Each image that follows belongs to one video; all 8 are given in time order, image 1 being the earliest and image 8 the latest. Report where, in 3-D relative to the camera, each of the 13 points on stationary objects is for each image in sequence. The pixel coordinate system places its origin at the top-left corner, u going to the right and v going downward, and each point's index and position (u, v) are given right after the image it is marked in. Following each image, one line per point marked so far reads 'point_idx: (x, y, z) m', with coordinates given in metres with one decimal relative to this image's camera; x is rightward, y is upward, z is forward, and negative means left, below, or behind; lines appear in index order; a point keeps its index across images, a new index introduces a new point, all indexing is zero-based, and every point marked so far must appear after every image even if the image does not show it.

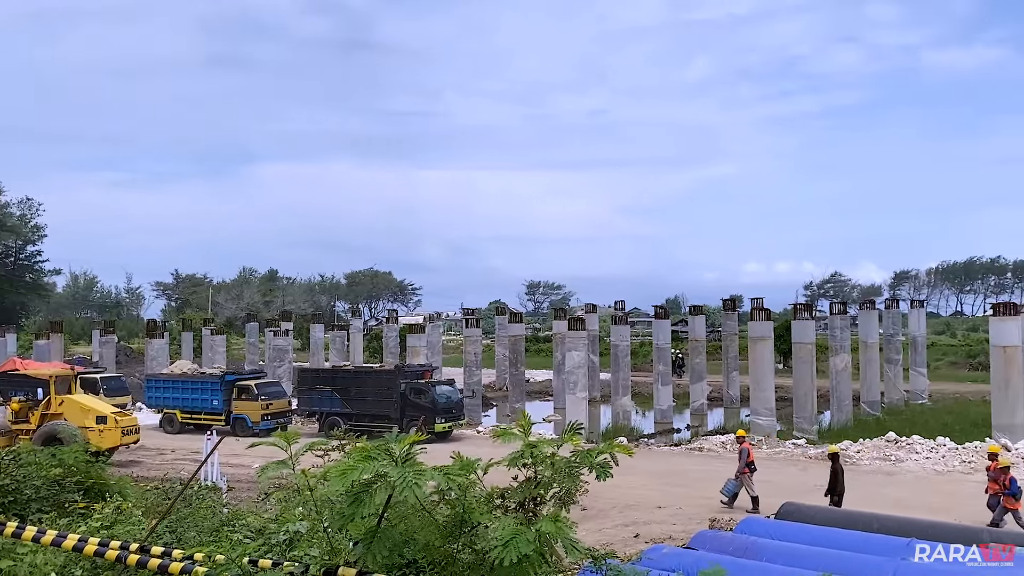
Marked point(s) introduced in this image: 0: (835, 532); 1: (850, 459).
0: (+4.4, -3.3, +11.7) m
1: (+5.6, -2.9, +14.9) m
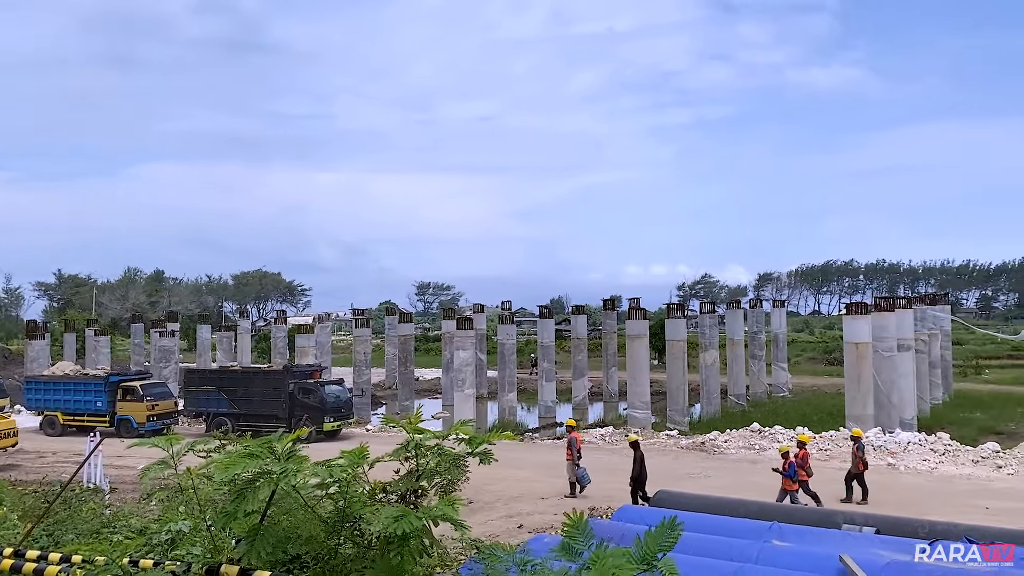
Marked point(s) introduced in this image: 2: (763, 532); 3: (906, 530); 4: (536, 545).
0: (+2.8, -3.3, +12.4) m
1: (+3.6, -2.9, +15.8) m
2: (+3.4, -3.3, +11.8) m
3: (+5.3, -3.2, +11.6) m
4: (+0.3, -3.4, +11.5) m
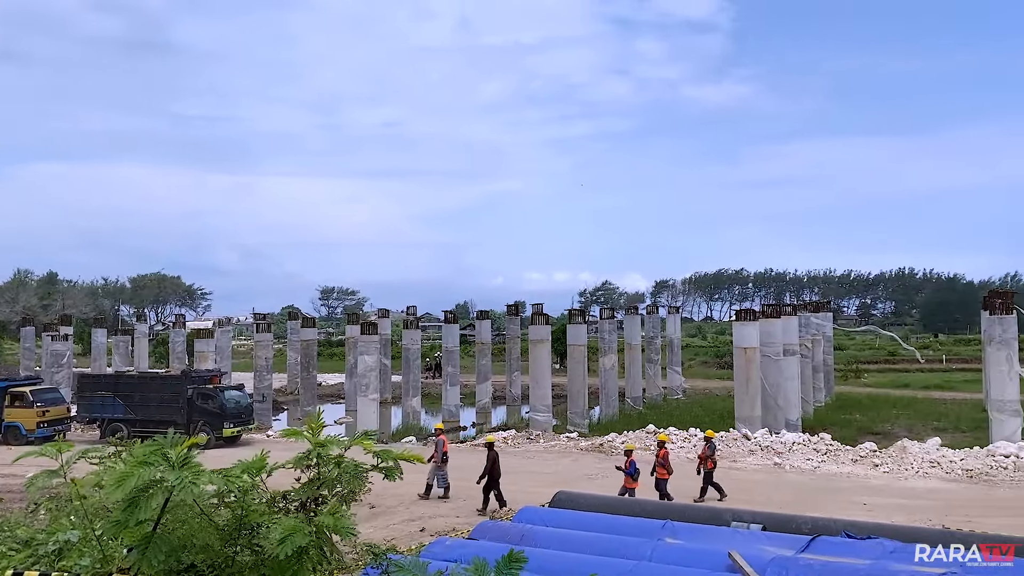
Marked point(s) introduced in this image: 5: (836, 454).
0: (+1.3, -3.4, +12.8) m
1: (+1.9, -3.0, +16.2) m
2: (+2.0, -3.4, +12.2) m
3: (+3.9, -3.3, +12.2) m
4: (-1.0, -3.5, +11.7) m
5: (+5.4, -2.8, +14.7) m
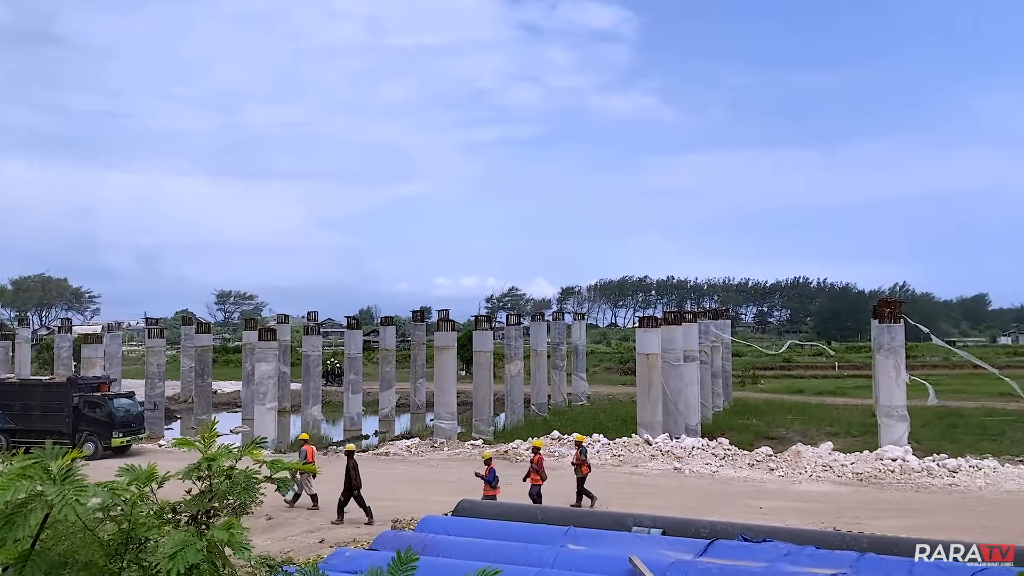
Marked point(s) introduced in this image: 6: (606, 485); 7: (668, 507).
0: (-0.1, -3.5, +12.7) m
1: (+0.1, -3.2, +16.2) m
2: (+0.7, -3.5, +12.2) m
3: (+2.5, -3.4, +12.3) m
4: (-2.3, -3.6, +11.4) m
5: (+3.8, -3.0, +15.0) m
6: (+1.5, -3.2, +14.0) m
7: (+2.3, -3.3, +13.1) m
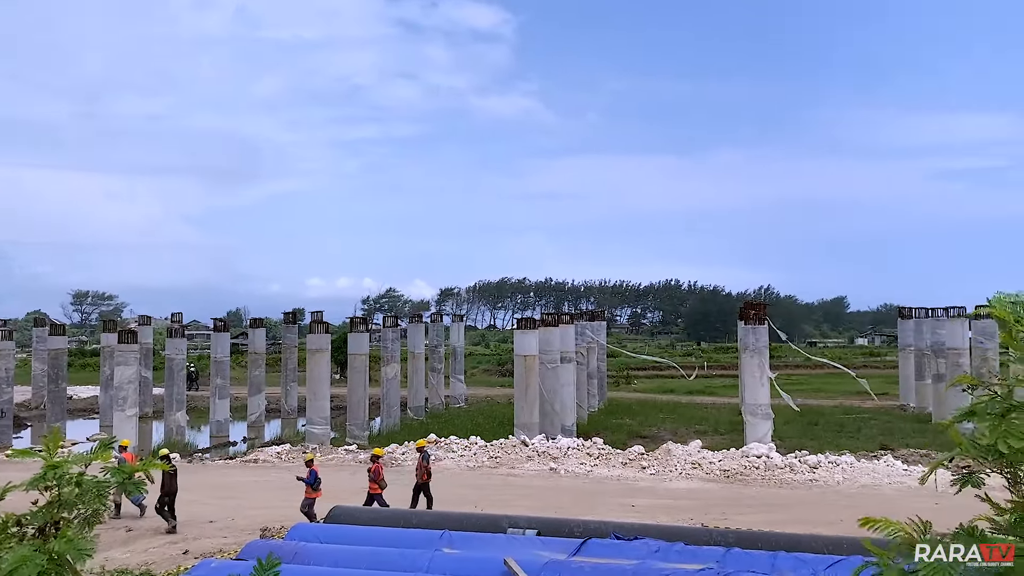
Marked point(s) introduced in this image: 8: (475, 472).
0: (-1.9, -3.5, +12.5) m
1: (-2.1, -3.2, +16.0) m
2: (-1.1, -3.5, +12.1) m
3: (+0.7, -3.5, +12.4) m
4: (-4.0, -3.6, +10.9) m
5: (+1.7, -3.0, +15.2) m
6: (-0.5, -3.2, +13.9) m
7: (+0.5, -3.3, +13.2) m
8: (-0.7, -3.2, +14.9) m
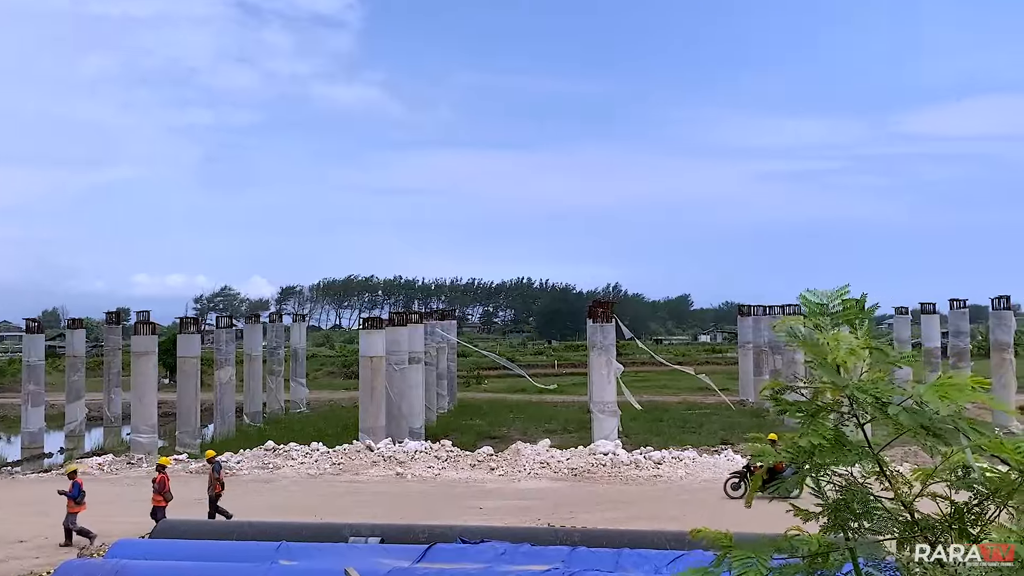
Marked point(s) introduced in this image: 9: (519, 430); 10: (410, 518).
0: (-4.1, -3.5, +11.7) m
1: (-4.7, -3.1, +15.1) m
2: (-3.2, -3.5, +11.4) m
3: (-1.4, -3.4, +12.0) m
4: (-5.9, -3.6, +9.9) m
5: (-0.9, -3.0, +14.9) m
6: (-2.9, -3.2, +13.4) m
7: (-1.8, -3.3, +12.7) m
8: (-3.2, -3.2, +14.3) m
9: (+0.3, -3.0, +18.4) m
10: (-1.5, -3.3, +12.6) m
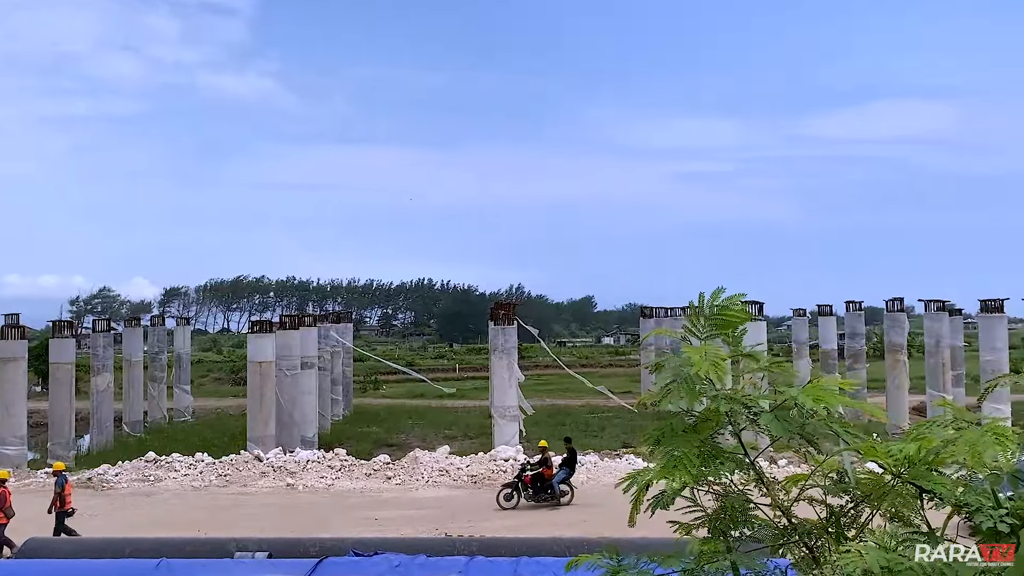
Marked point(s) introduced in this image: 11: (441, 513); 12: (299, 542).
0: (-5.4, -3.5, +10.9) m
1: (-6.4, -3.2, +14.3) m
2: (-4.6, -3.5, +10.7) m
3: (-2.8, -3.5, +11.5) m
4: (-7.1, -3.6, +9.0) m
5: (-2.5, -3.0, +14.4) m
6: (-4.4, -3.2, +12.7) m
7: (-3.3, -3.3, +12.1) m
8: (-4.8, -3.2, +13.5) m
9: (-1.6, -3.0, +18.0) m
10: (-2.9, -3.3, +12.0) m
11: (-1.0, -3.3, +12.6) m
12: (-2.9, -3.4, +11.6) m
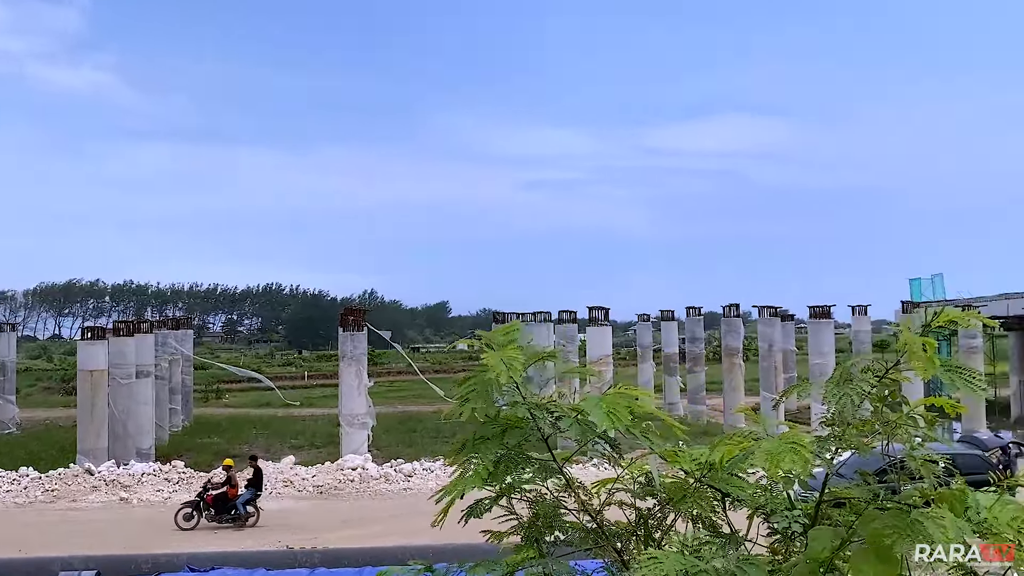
0: (-7.4, -3.5, +10.2) m
1: (-8.7, -3.2, +13.4) m
2: (-6.5, -3.6, +10.0) m
3: (-4.9, -3.5, +10.9) m
4: (-8.9, -3.6, +8.0) m
5: (-4.9, -3.1, +13.9) m
6: (-6.5, -3.3, +12.0) m
7: (-5.4, -3.4, +11.5) m
8: (-7.0, -3.3, +12.8) m
9: (-4.3, -3.1, +17.5) m
10: (-5.0, -3.4, +11.4) m
11: (-3.2, -3.3, +12.3) m
12: (-4.9, -3.5, +11.1) m
